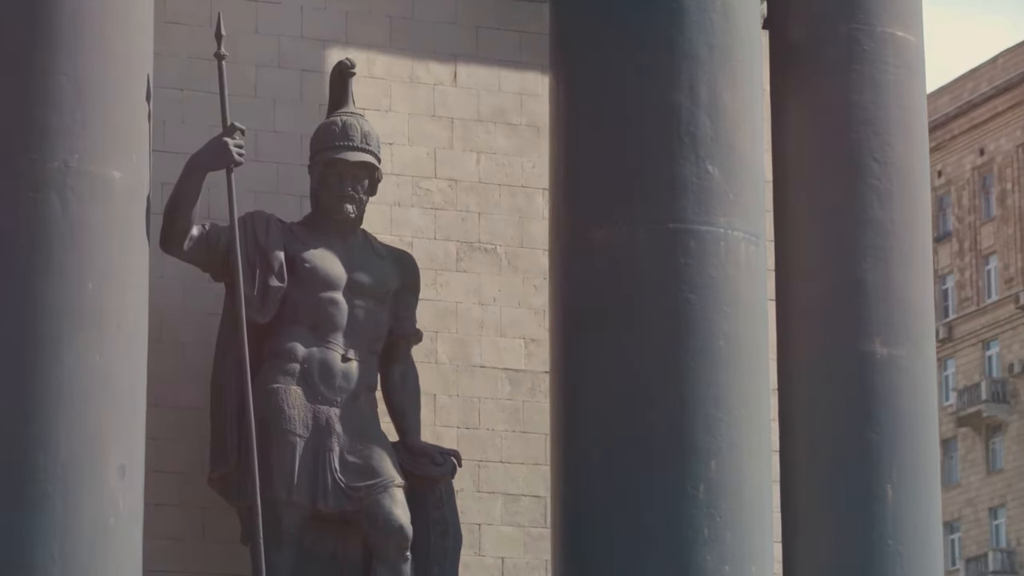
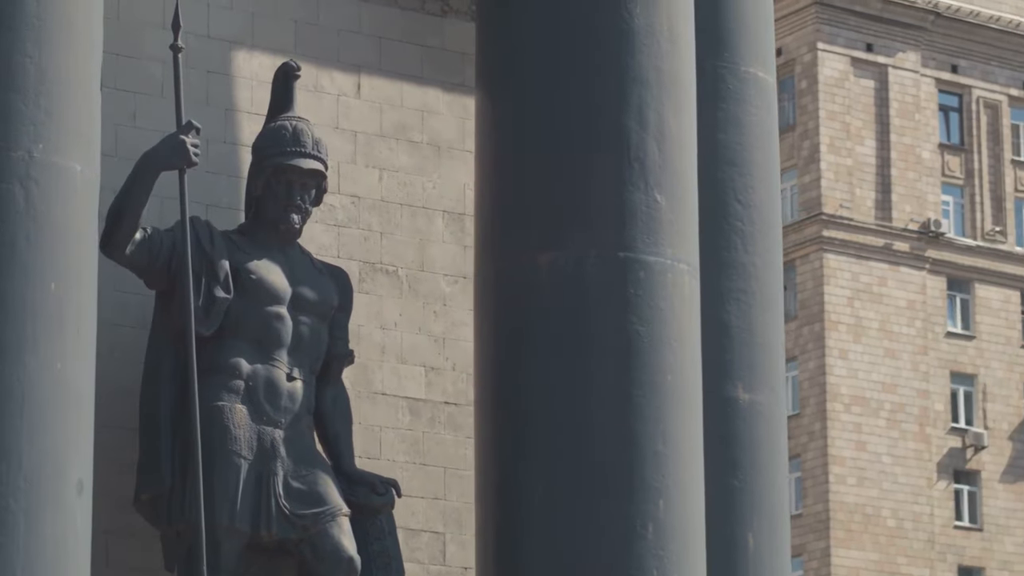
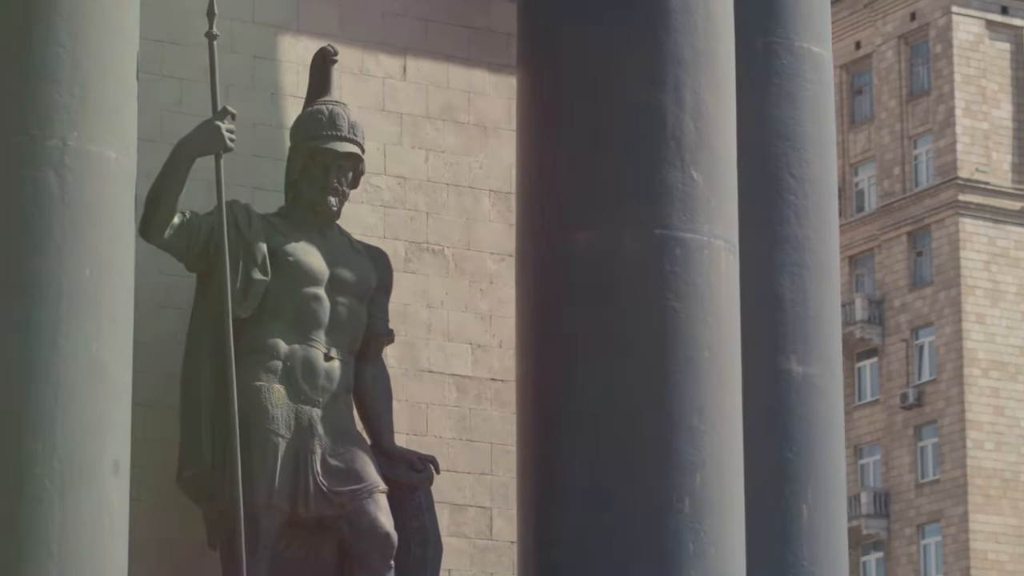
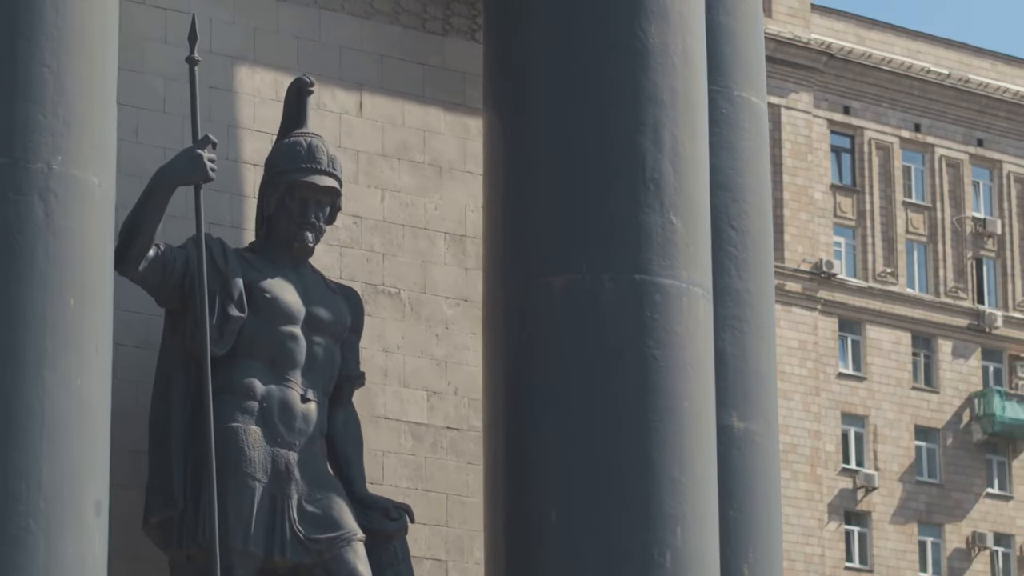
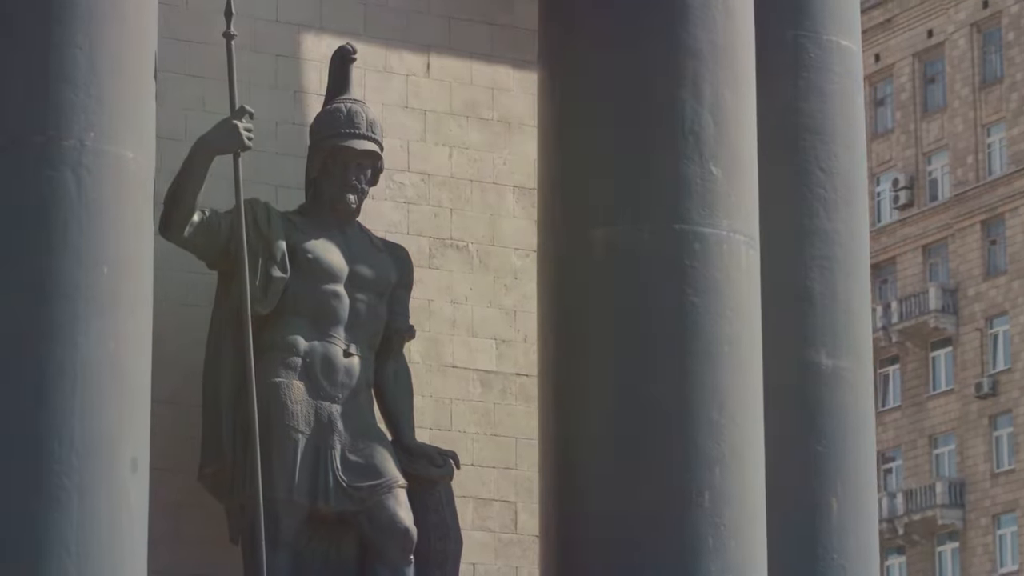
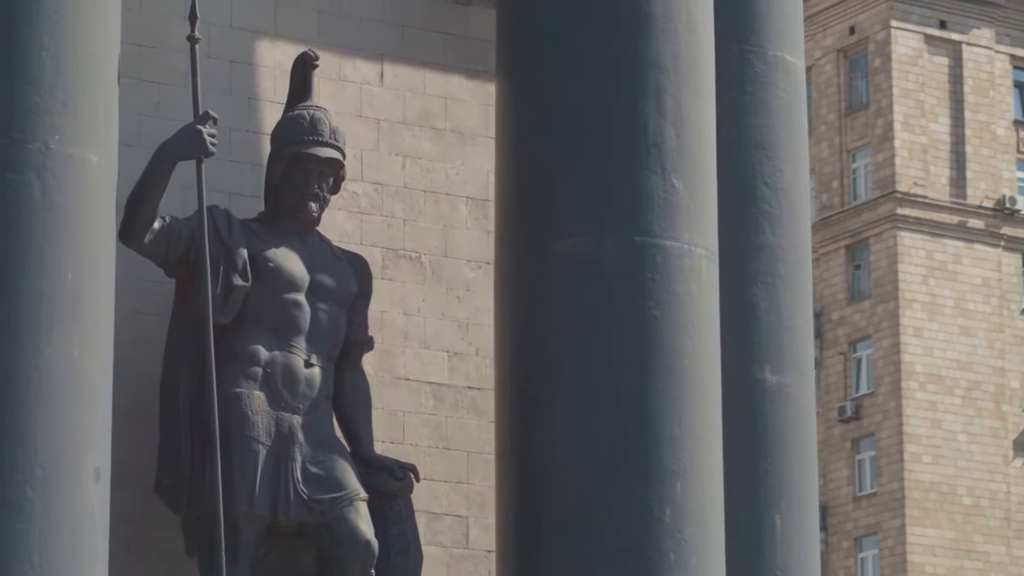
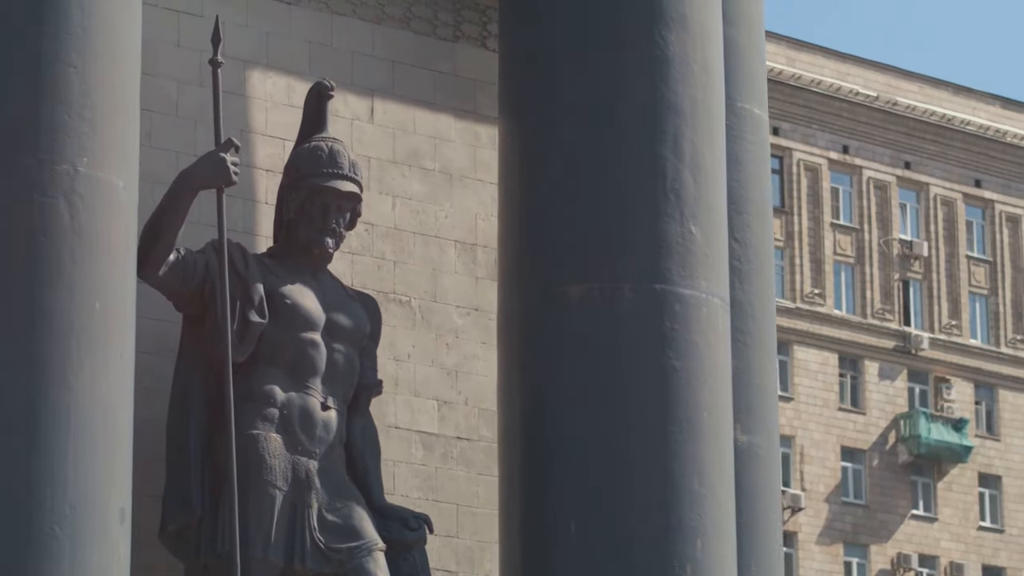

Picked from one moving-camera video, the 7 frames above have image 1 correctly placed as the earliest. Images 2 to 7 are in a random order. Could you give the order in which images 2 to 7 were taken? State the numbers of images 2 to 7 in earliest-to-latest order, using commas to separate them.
5, 3, 6, 2, 4, 7
